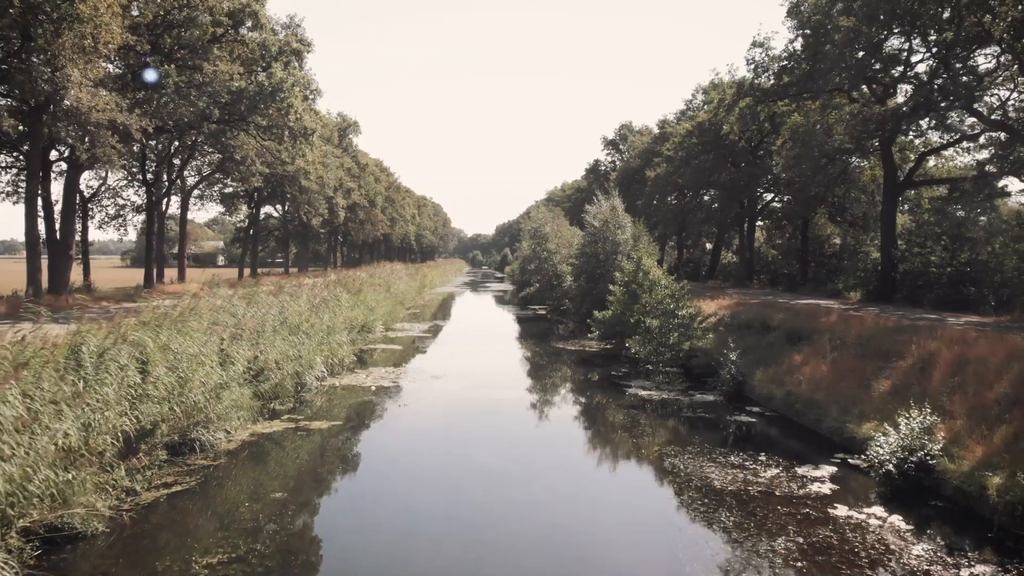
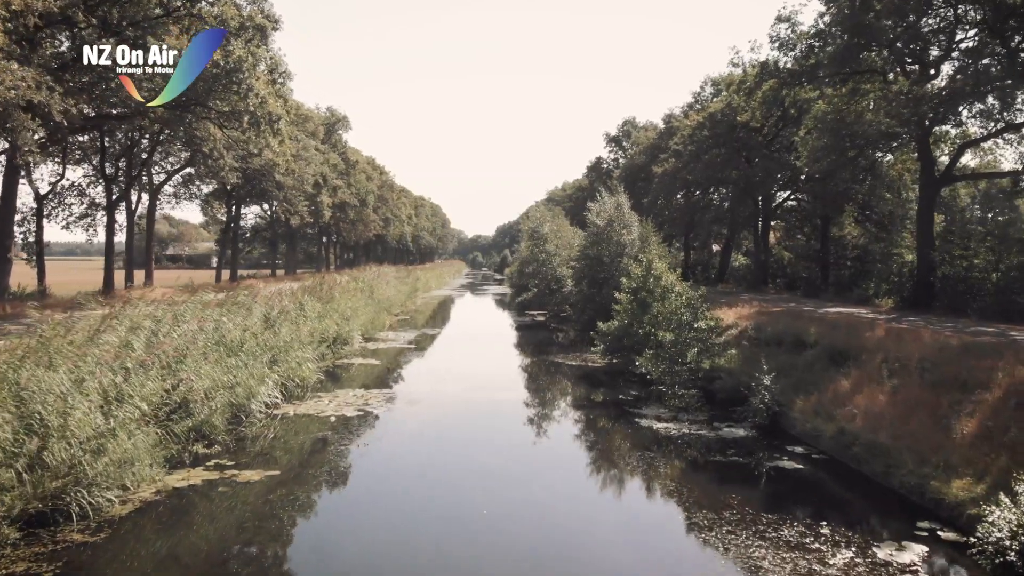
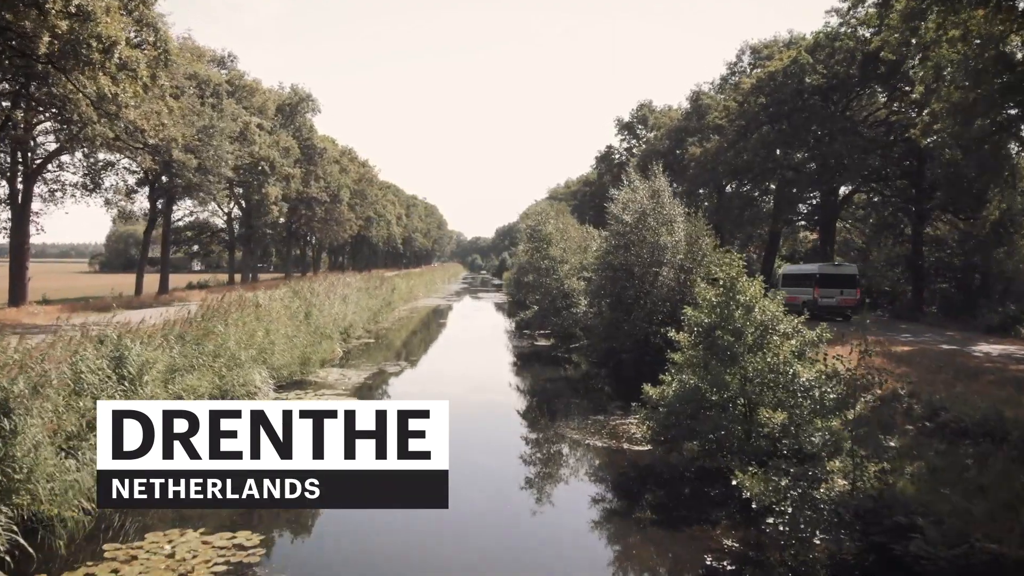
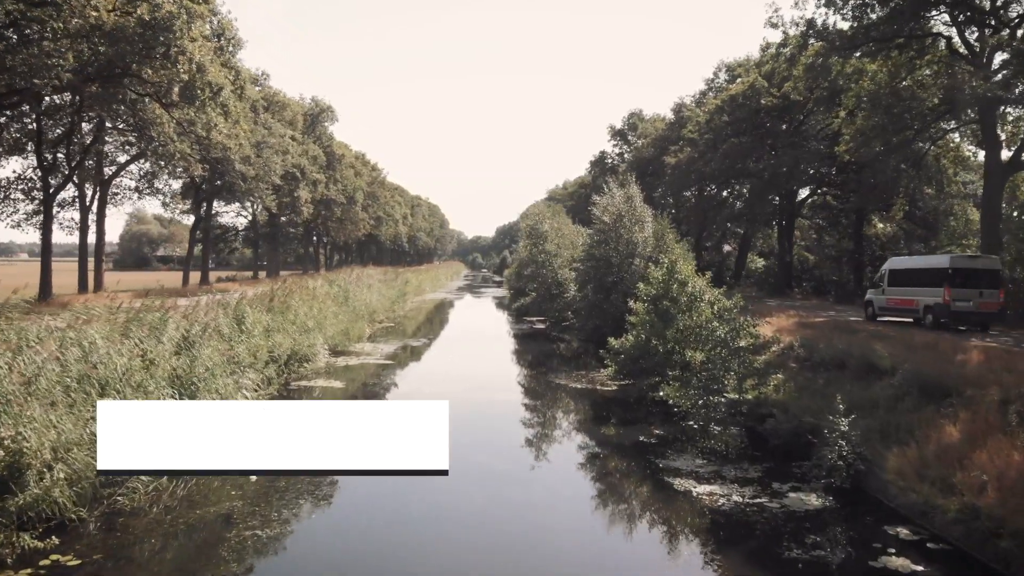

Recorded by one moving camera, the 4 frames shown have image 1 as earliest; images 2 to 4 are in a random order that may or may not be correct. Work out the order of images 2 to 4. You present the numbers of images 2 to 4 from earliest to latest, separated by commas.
2, 4, 3
